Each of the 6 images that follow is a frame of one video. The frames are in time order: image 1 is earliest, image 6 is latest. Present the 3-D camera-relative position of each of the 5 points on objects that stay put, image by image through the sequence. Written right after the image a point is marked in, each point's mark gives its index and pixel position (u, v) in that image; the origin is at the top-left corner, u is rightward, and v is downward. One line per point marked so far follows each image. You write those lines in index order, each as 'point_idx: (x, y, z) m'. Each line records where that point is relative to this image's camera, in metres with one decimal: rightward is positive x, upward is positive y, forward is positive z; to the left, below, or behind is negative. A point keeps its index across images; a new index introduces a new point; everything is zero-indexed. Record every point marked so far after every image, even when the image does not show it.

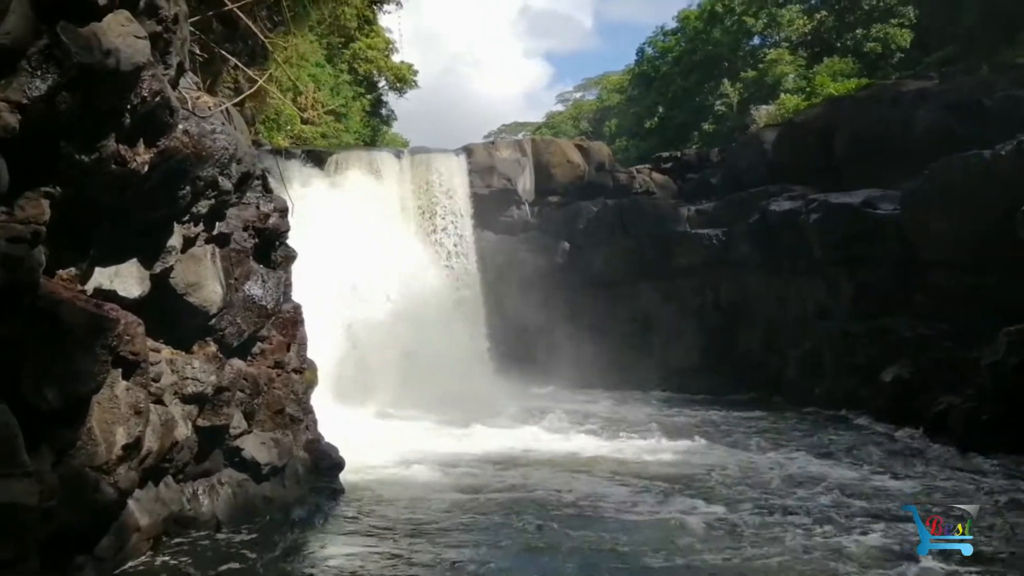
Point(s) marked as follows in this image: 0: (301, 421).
0: (-1.7, -1.1, +9.2) m
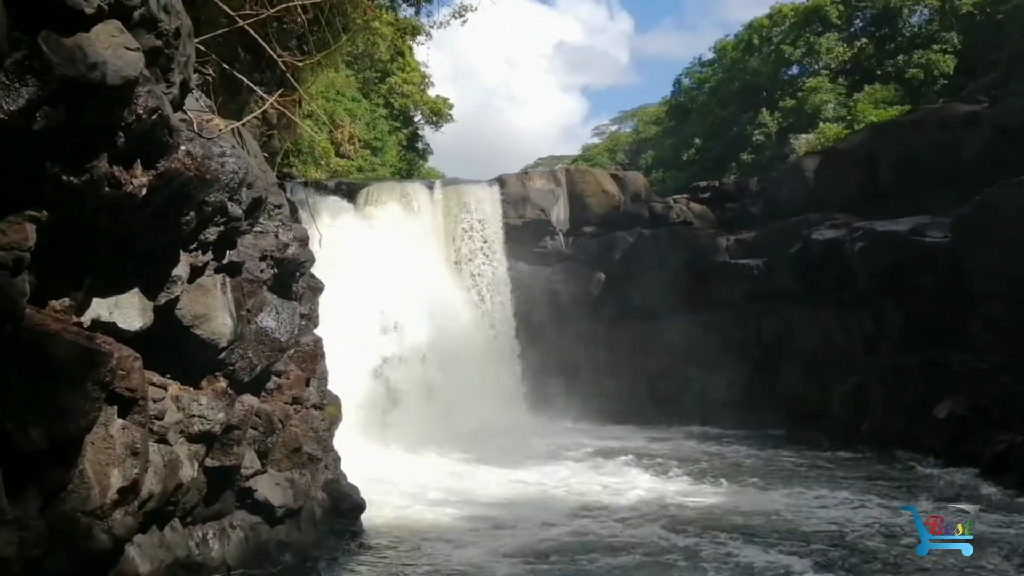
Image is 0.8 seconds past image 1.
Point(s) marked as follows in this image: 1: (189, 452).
0: (-1.5, -1.3, +8.8) m
1: (-1.9, -1.0, +6.6) m
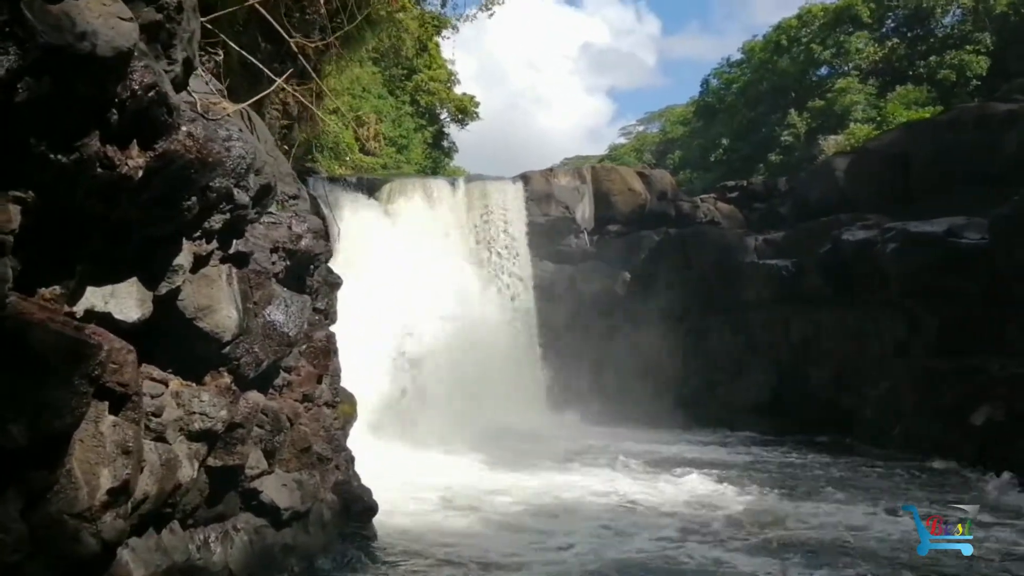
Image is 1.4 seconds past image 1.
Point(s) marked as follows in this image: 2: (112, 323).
0: (-1.4, -1.3, +8.5) m
1: (-1.8, -0.9, +6.3) m
2: (-2.0, -0.2, +5.7) m
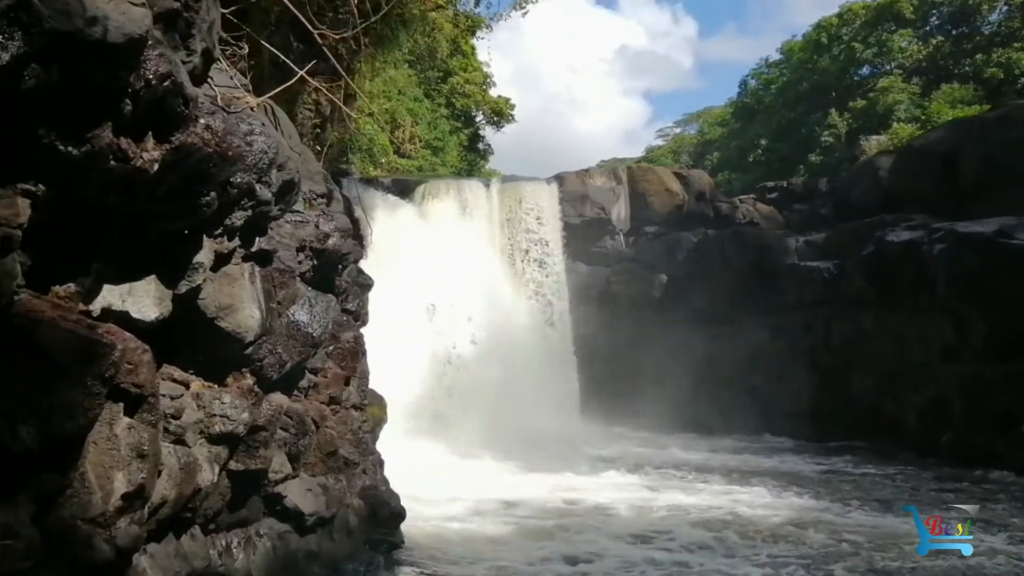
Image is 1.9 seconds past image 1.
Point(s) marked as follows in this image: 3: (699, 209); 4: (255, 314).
0: (-1.1, -1.3, +8.3) m
1: (-1.6, -0.9, +6.1) m
2: (-1.9, -0.2, +5.5) m
3: (+3.3, +1.4, +19.8) m
4: (-1.5, -0.1, +6.5) m
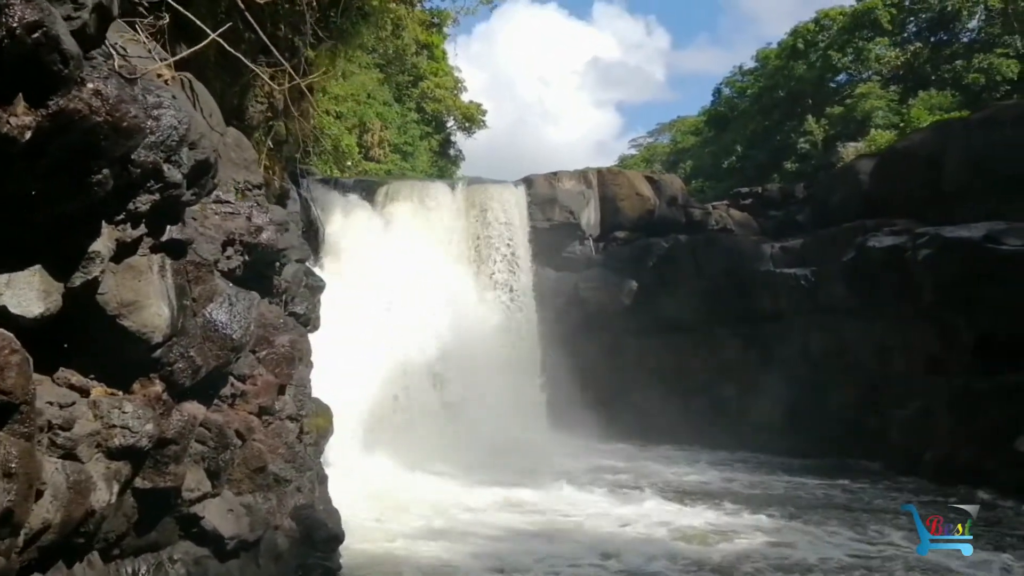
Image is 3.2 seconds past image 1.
0: (-1.5, -1.3, +7.5) m
1: (-1.9, -0.9, +5.3) m
2: (-2.1, -0.1, +4.8) m
3: (+2.7, +1.3, +19.2) m
4: (-1.8, -0.1, +5.7) m
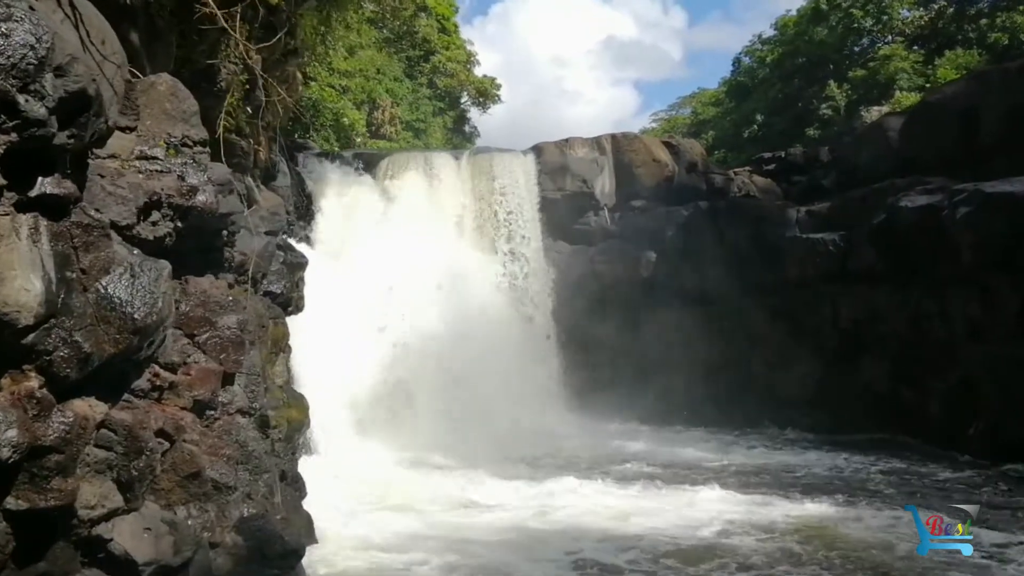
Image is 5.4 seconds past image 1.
0: (-1.5, -1.1, +6.3) m
1: (-2.0, -0.7, +4.1) m
2: (-2.3, 0.0, +3.6) m
3: (+2.8, +1.7, +17.8) m
4: (-1.9, 0.0, +4.5) m
